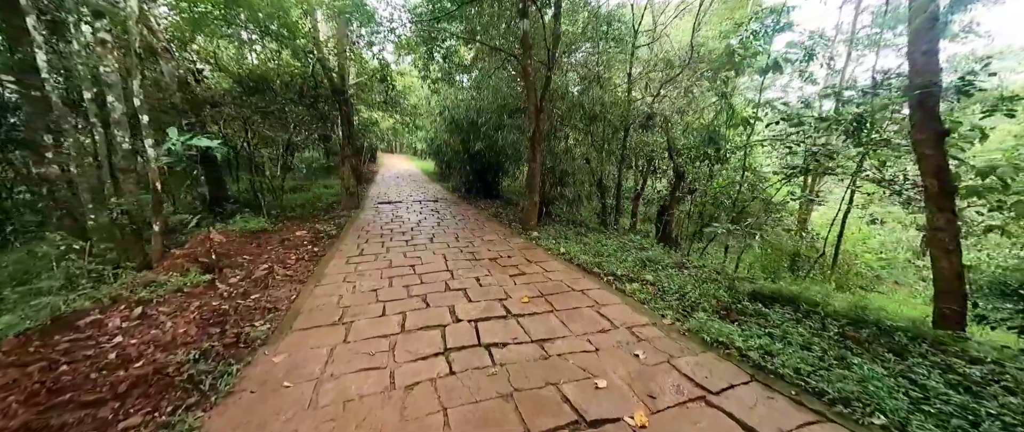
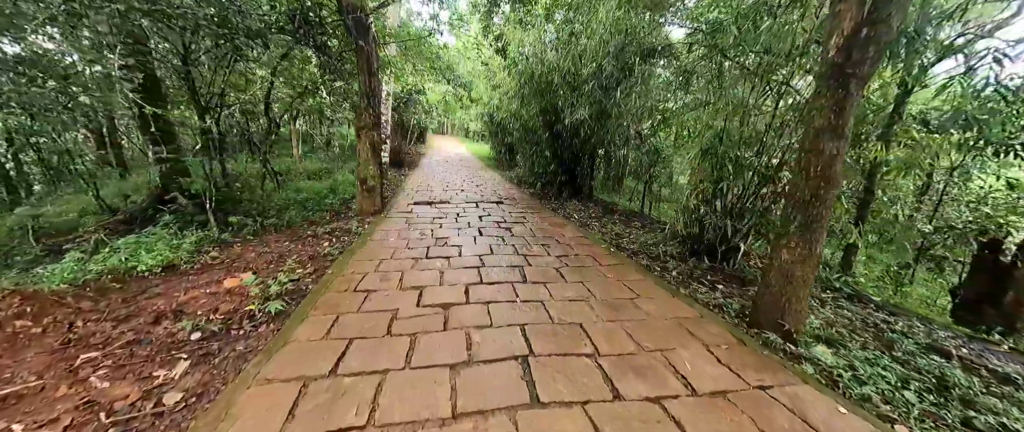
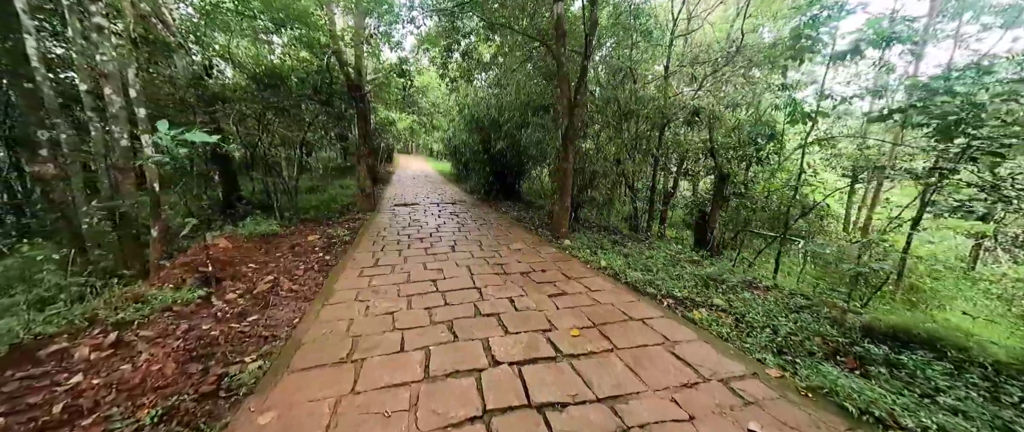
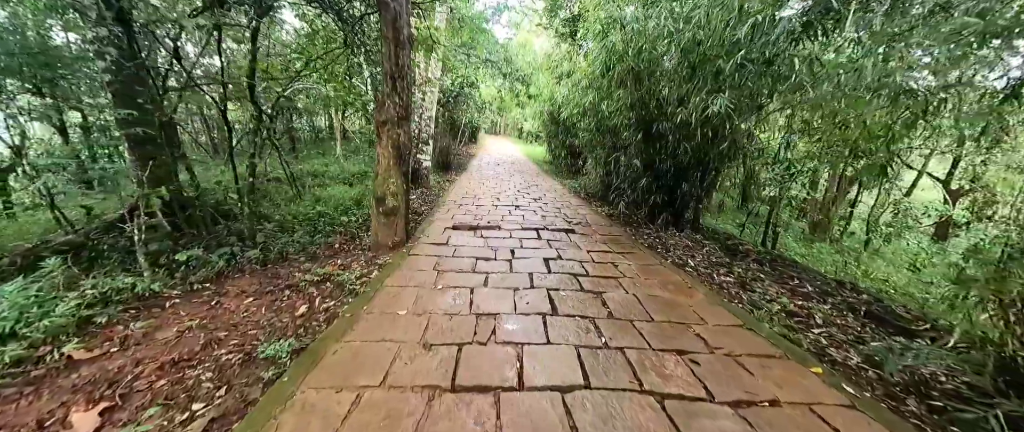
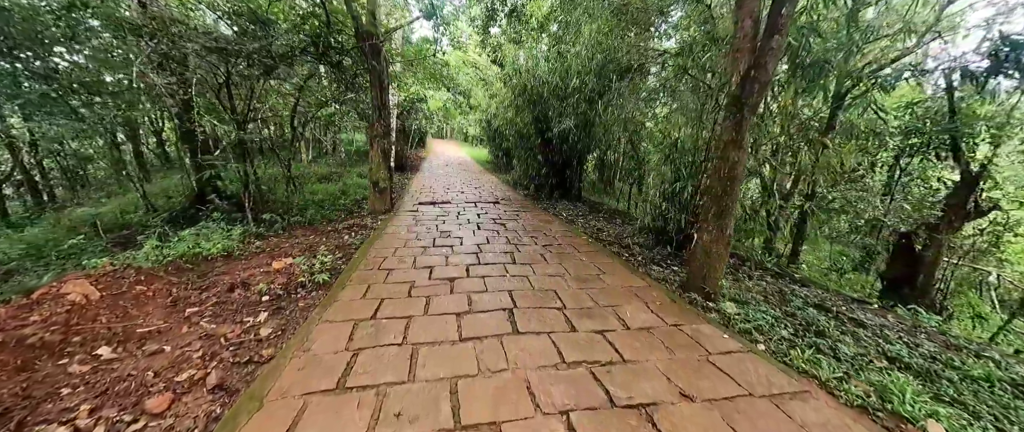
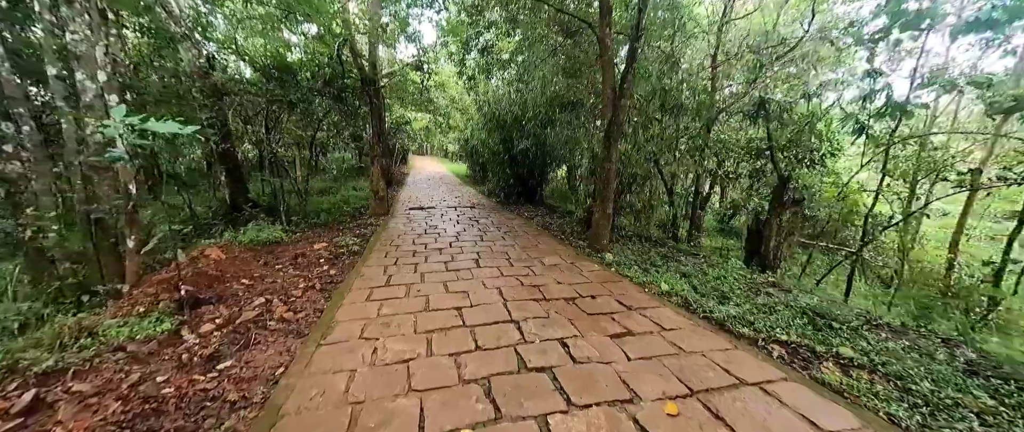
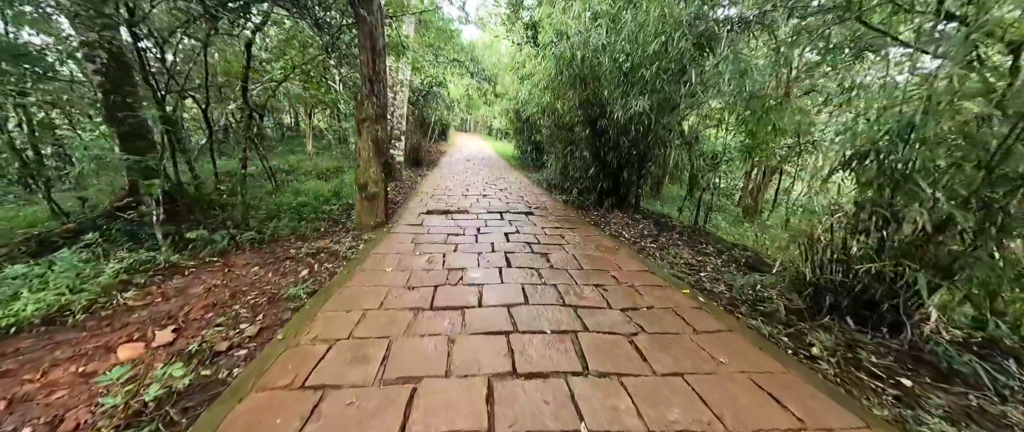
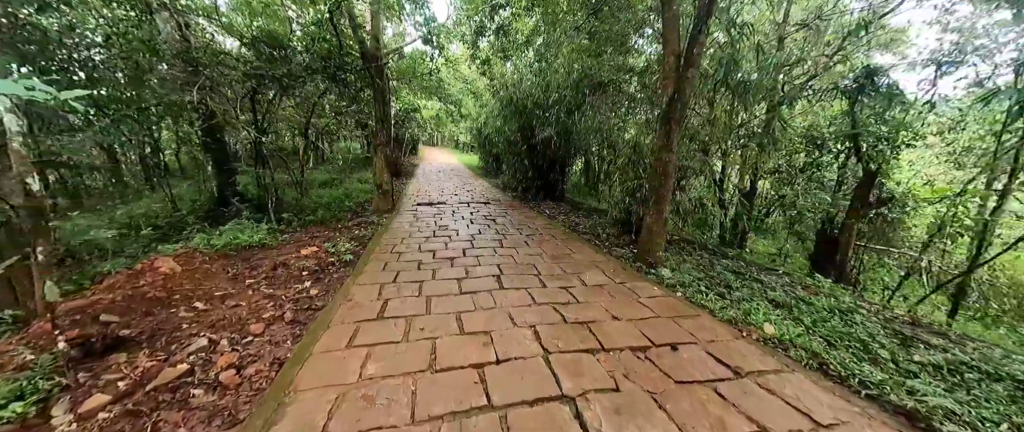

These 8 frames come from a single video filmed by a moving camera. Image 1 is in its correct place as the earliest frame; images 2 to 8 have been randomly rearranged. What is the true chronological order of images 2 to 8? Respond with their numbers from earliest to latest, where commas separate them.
3, 6, 8, 5, 2, 7, 4
